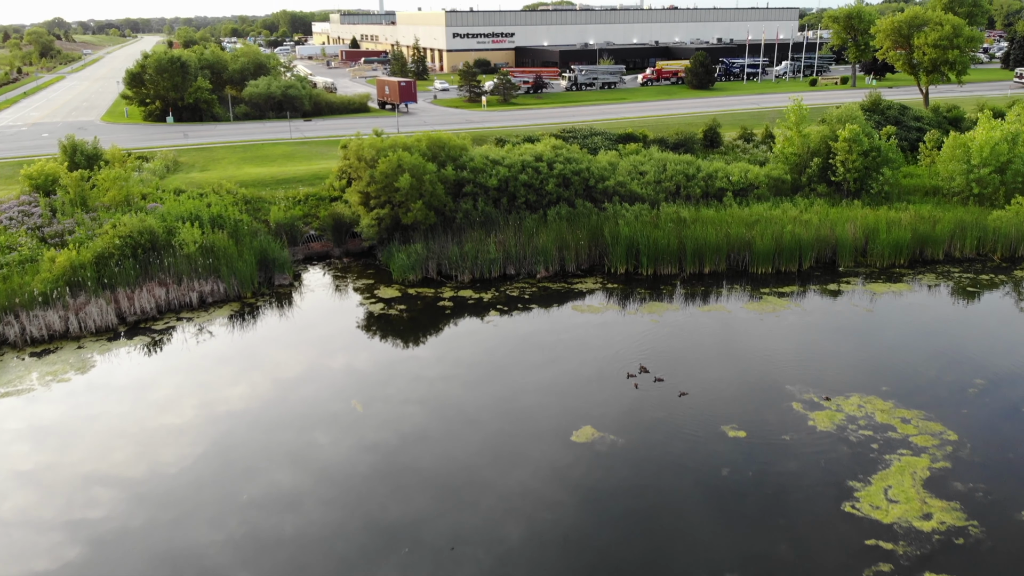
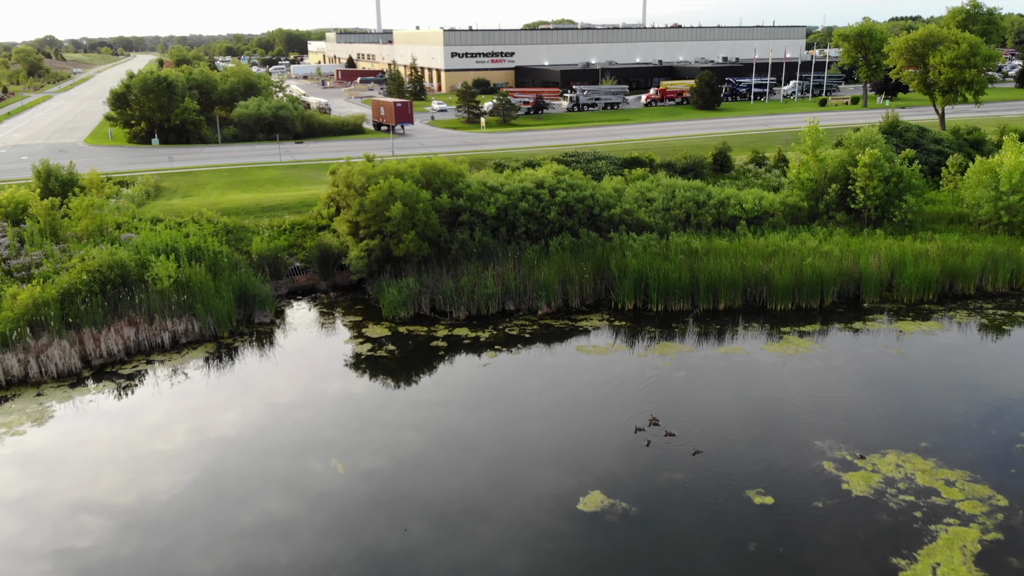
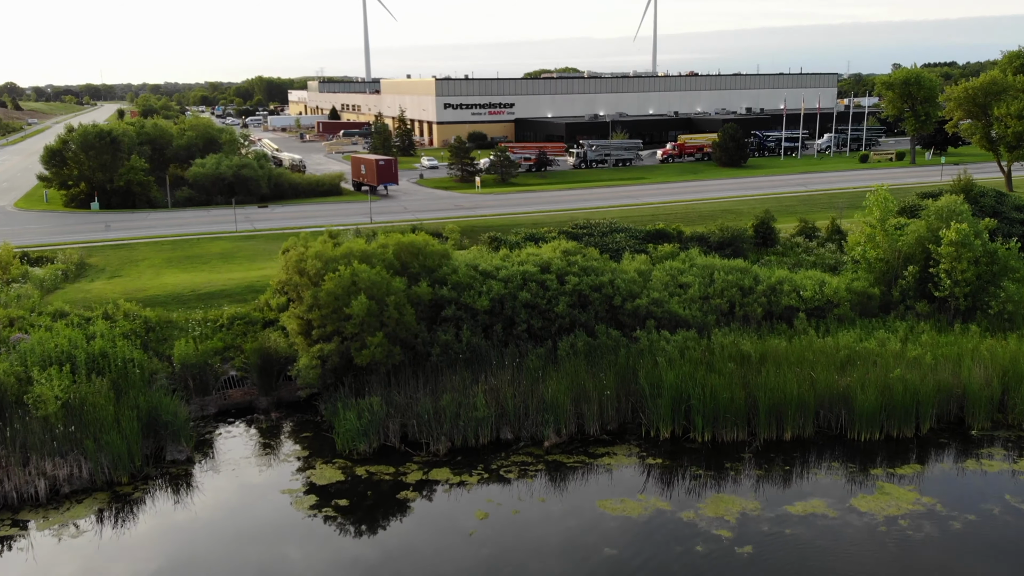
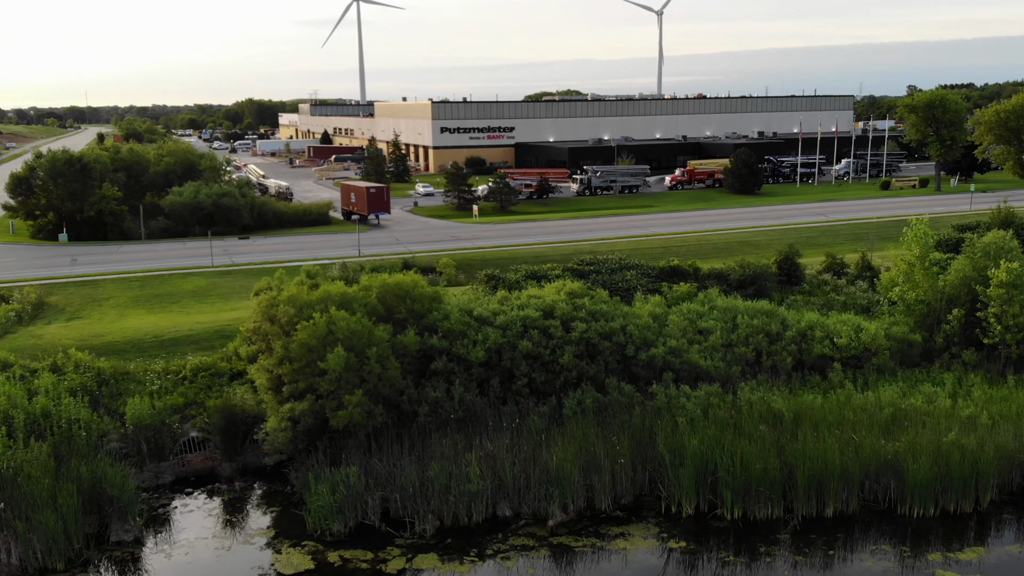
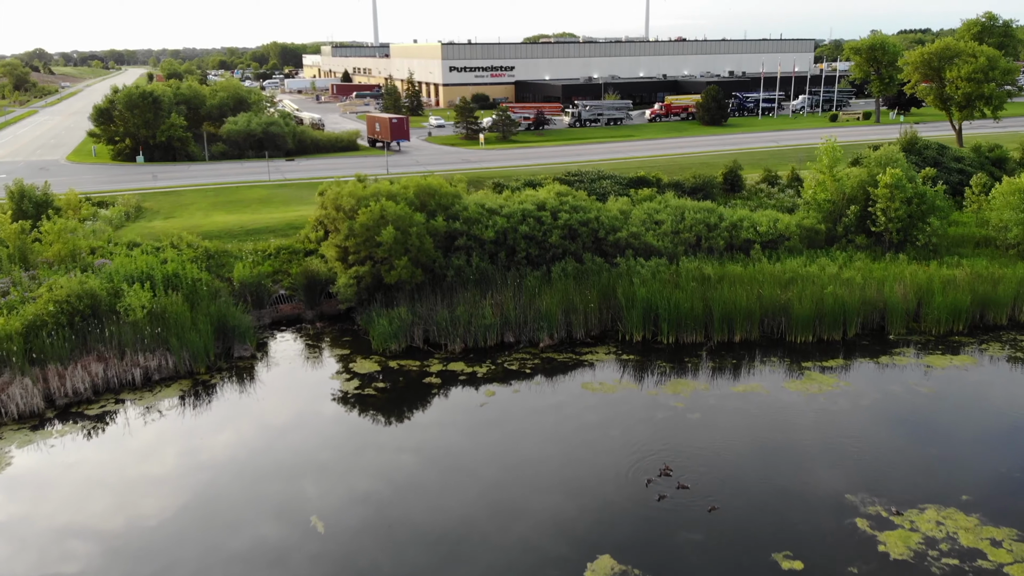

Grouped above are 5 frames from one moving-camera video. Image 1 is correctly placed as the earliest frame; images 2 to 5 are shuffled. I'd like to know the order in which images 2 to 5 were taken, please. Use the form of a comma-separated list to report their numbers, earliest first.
2, 5, 3, 4
